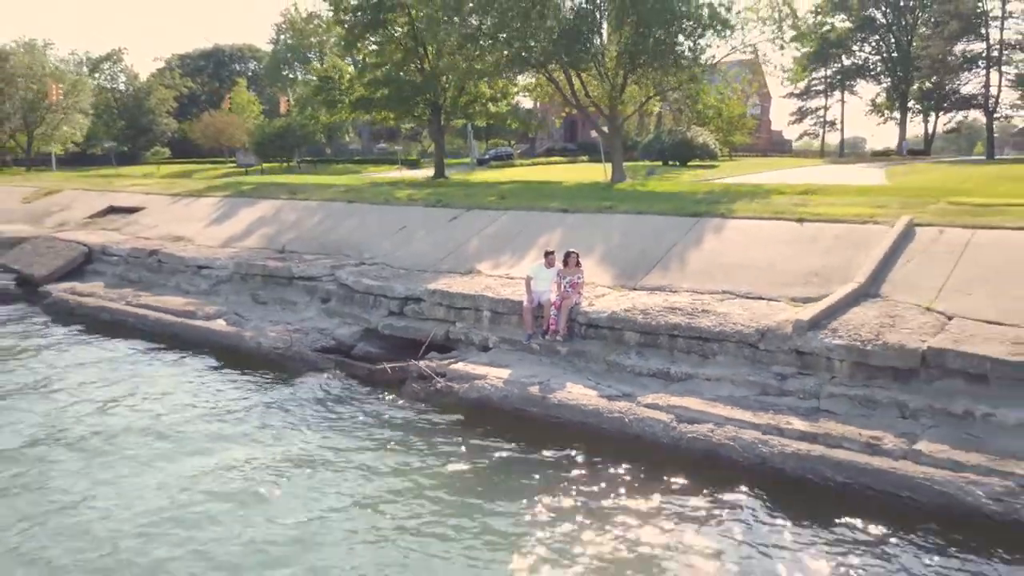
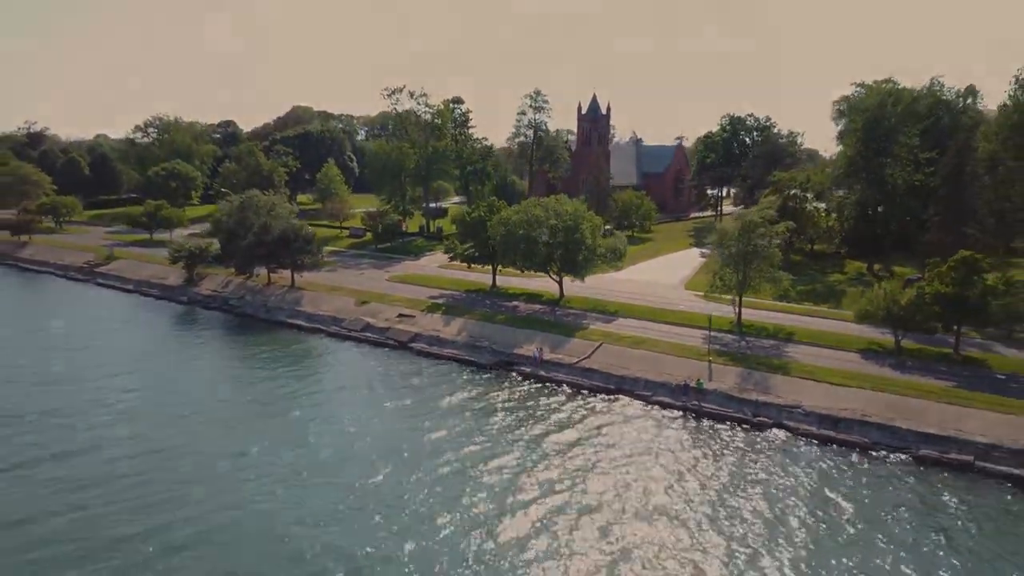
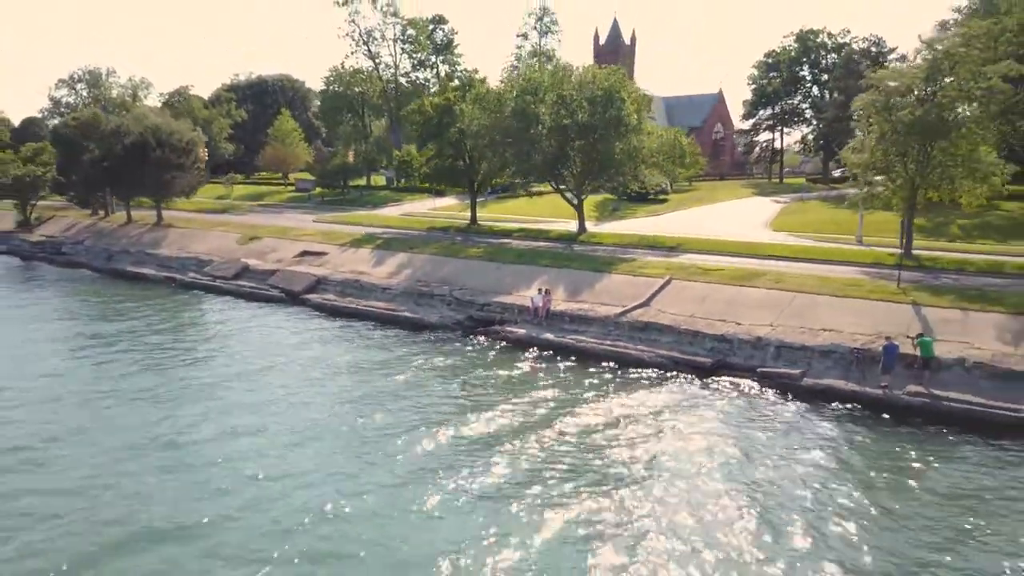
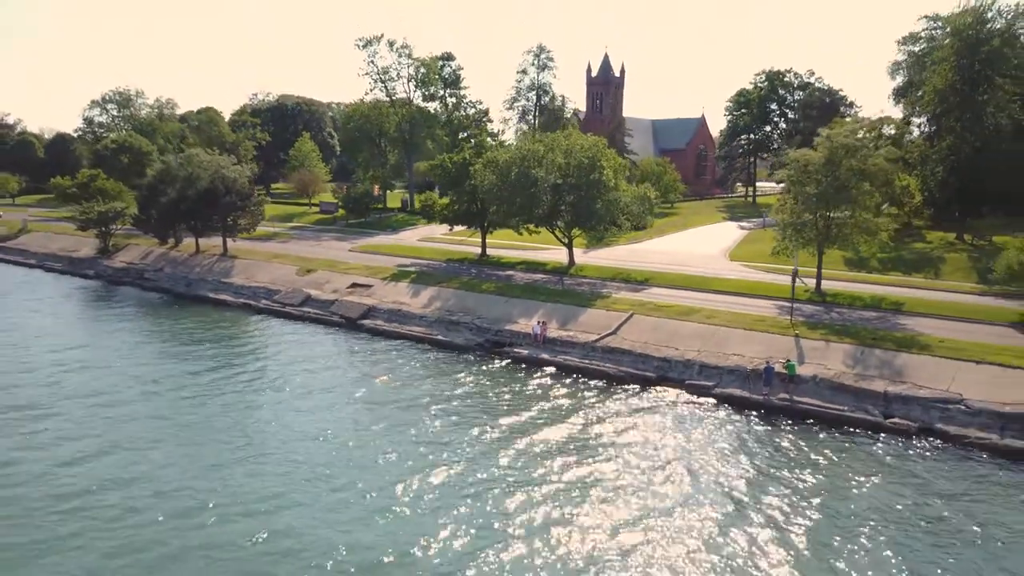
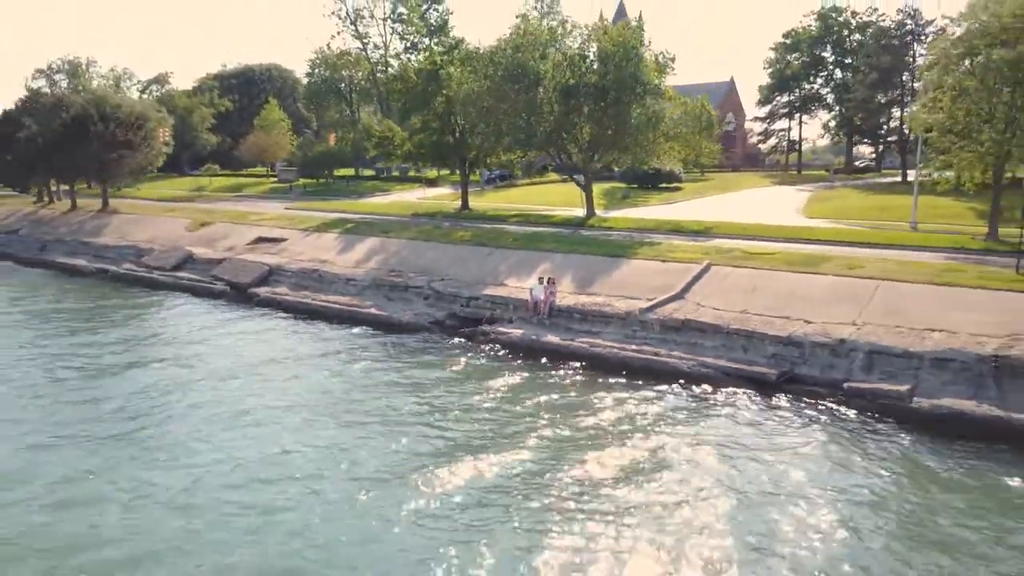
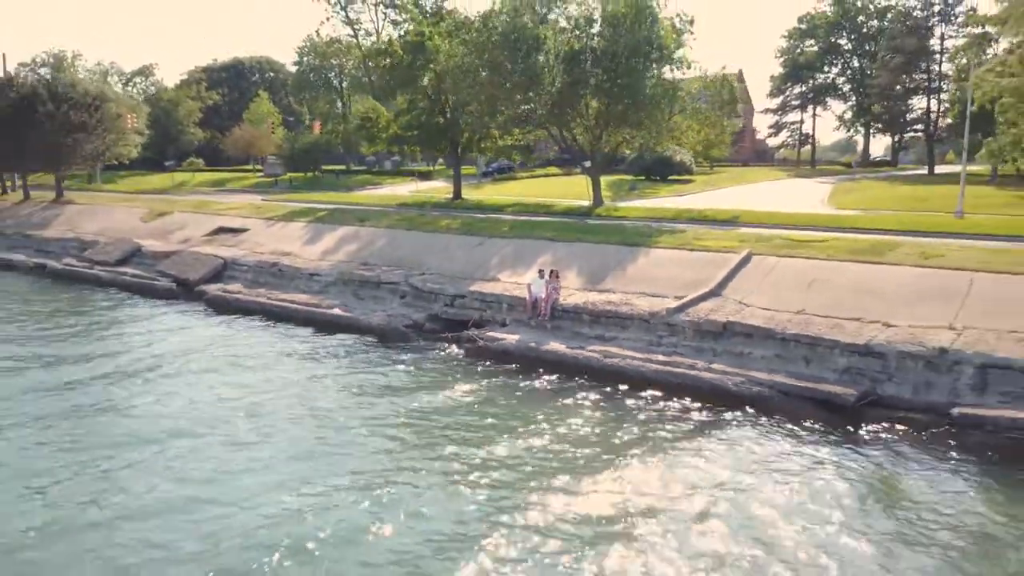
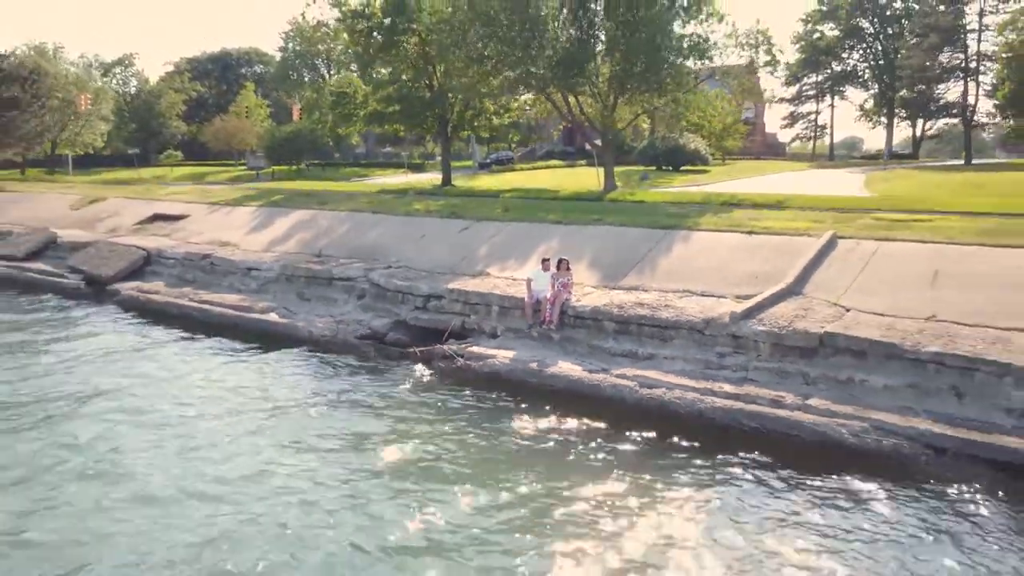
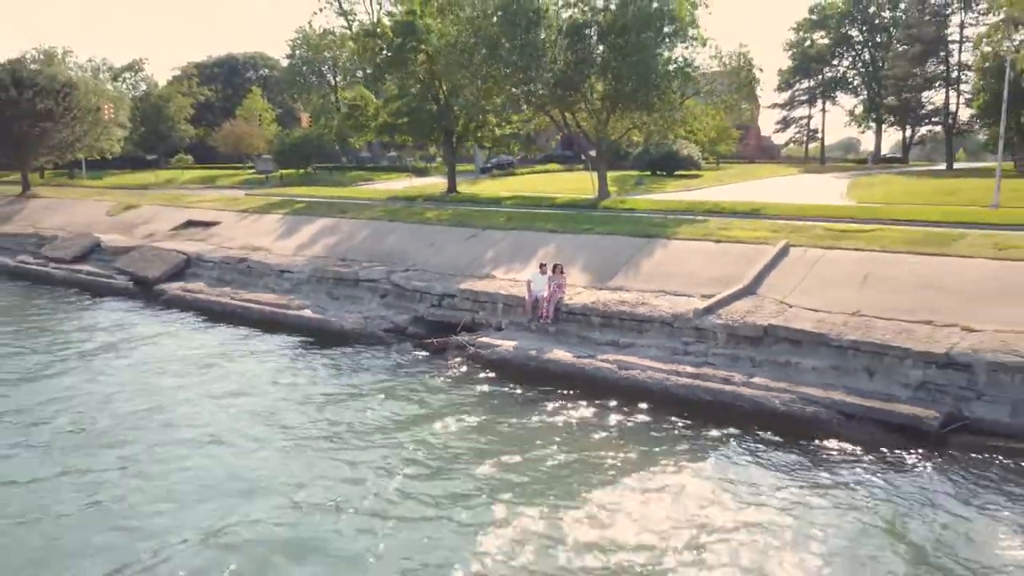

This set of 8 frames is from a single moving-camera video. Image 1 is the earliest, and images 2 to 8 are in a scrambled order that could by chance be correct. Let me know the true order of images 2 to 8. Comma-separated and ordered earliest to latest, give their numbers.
7, 8, 6, 5, 3, 4, 2
